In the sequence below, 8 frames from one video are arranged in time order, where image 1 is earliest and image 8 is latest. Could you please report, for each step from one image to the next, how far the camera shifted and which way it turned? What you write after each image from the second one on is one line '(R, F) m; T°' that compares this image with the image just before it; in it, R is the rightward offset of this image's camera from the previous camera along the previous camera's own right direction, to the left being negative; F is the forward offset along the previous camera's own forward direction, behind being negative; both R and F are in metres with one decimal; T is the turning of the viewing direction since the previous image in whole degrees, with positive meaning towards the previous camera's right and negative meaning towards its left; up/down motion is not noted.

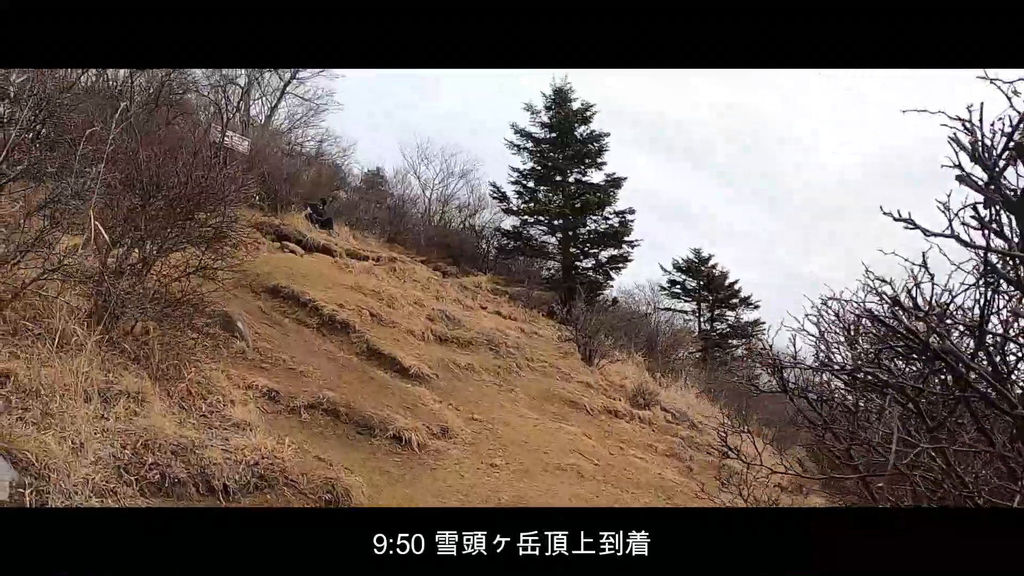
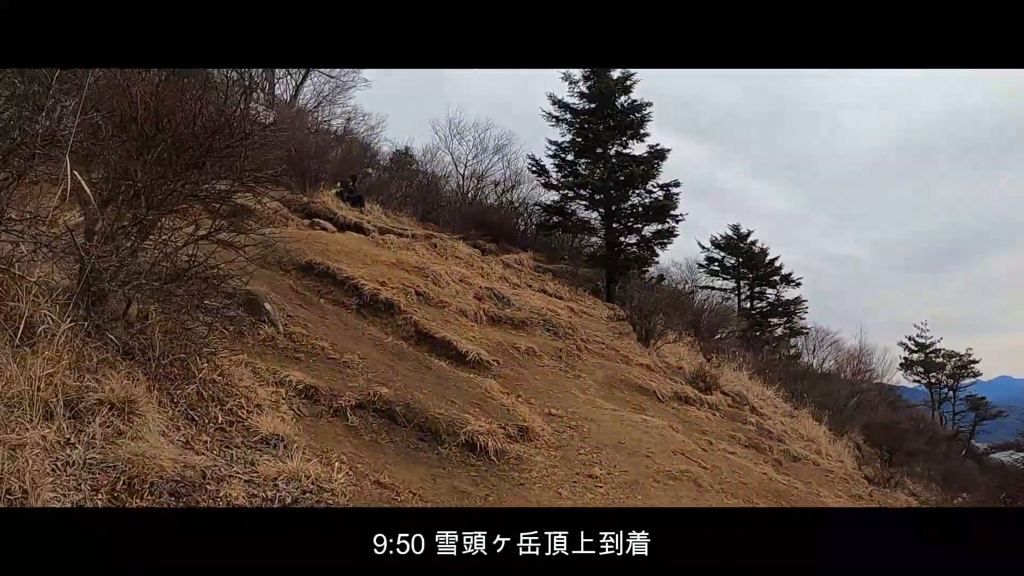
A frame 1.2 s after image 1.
(-0.5, +1.2) m; -3°
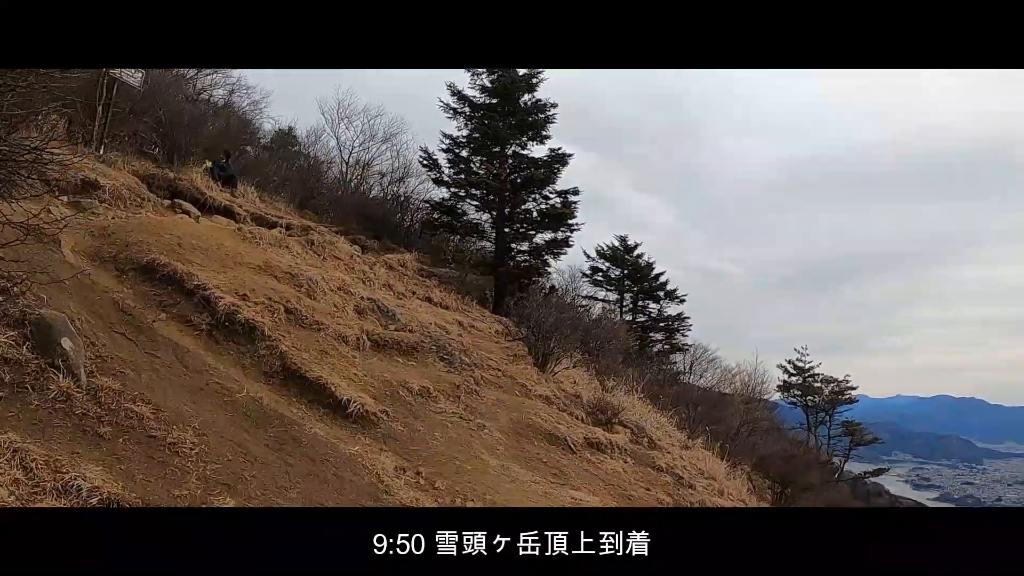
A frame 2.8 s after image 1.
(-0.2, +1.4) m; +11°
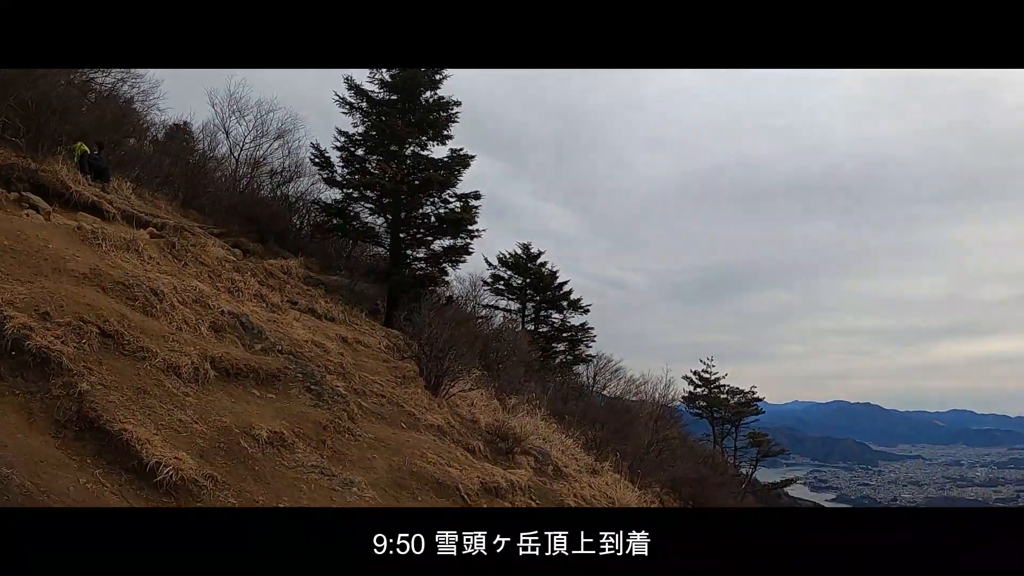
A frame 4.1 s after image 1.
(+0.3, +1.1) m; +9°
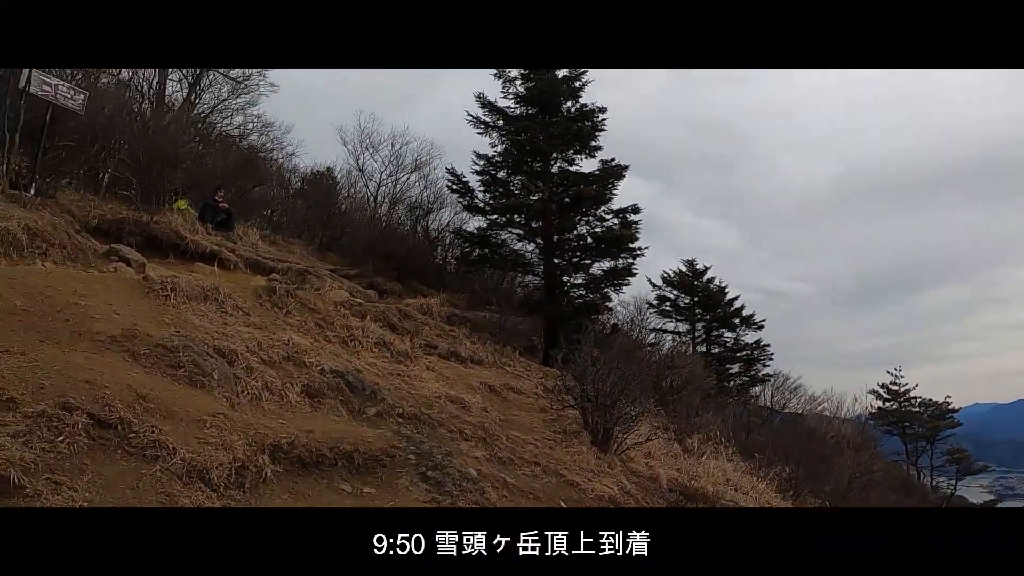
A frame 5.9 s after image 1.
(-0.3, +2.6) m; -15°
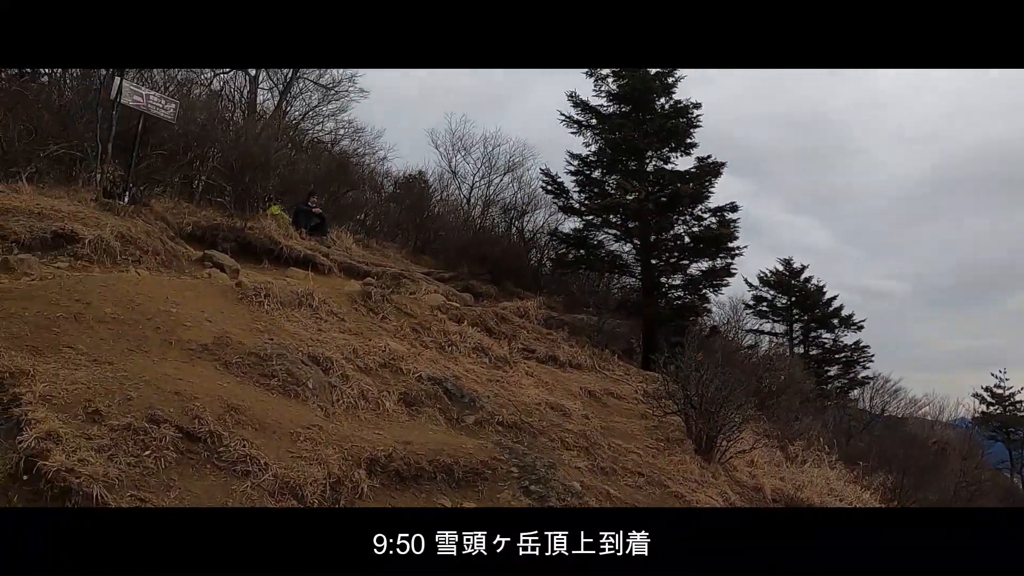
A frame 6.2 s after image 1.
(-0.1, +0.5) m; -9°
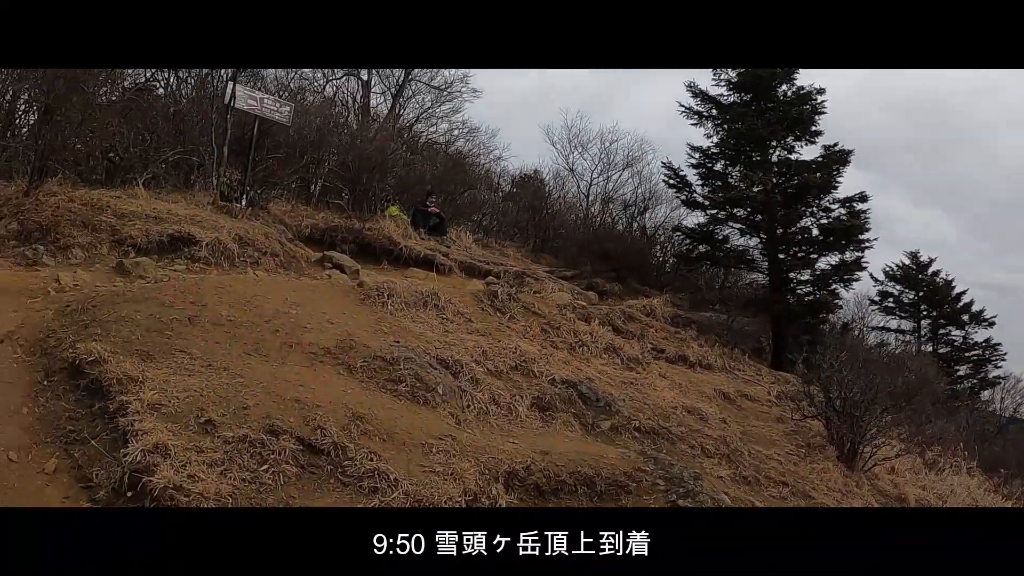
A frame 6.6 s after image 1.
(-0.2, +0.5) m; -11°
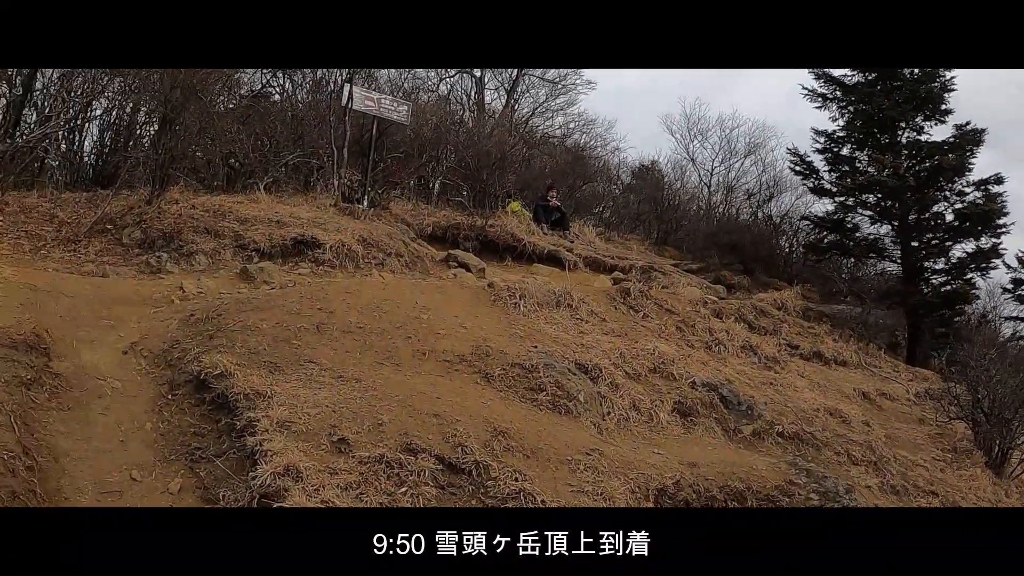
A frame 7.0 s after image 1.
(-0.2, +0.3) m; -10°
